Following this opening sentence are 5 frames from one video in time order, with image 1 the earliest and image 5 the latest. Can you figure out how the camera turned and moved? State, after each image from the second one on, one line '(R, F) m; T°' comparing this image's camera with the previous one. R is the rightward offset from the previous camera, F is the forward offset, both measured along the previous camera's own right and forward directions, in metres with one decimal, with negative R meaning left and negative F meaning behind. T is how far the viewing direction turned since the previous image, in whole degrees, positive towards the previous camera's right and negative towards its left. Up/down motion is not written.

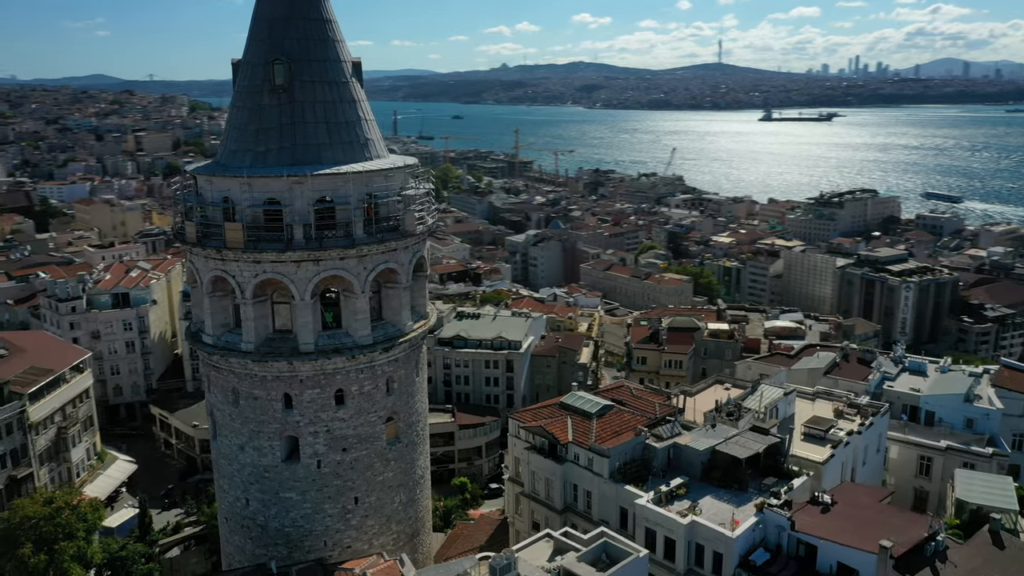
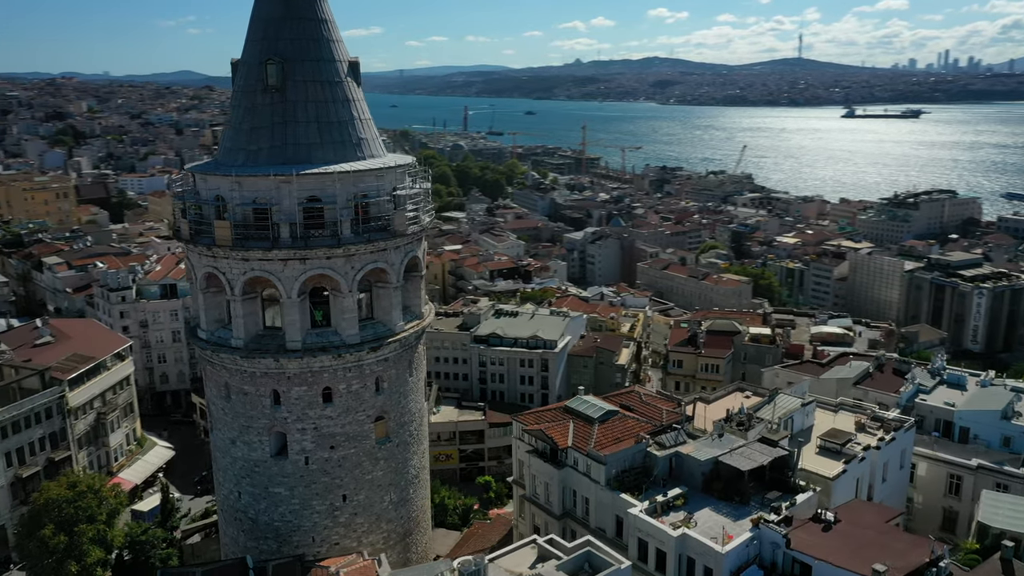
(+1.5, +0.3) m; -5°
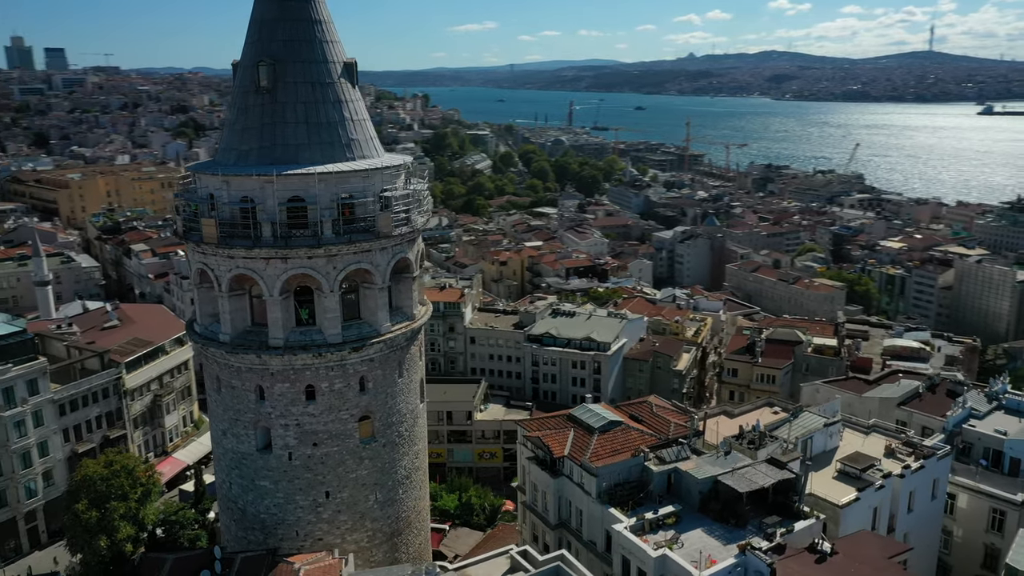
(+2.2, +0.4) m; -7°
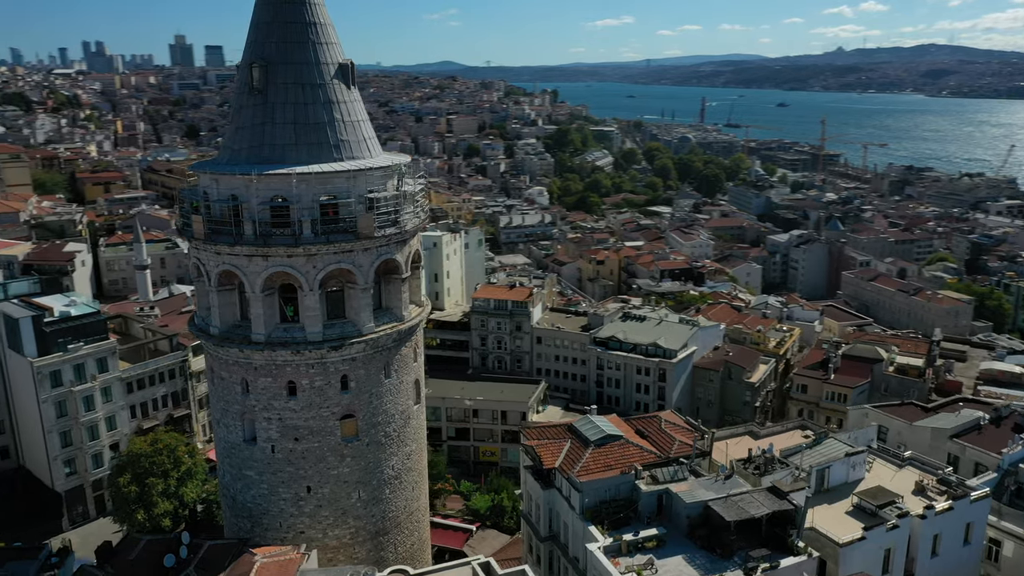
(+2.7, +0.6) m; -9°
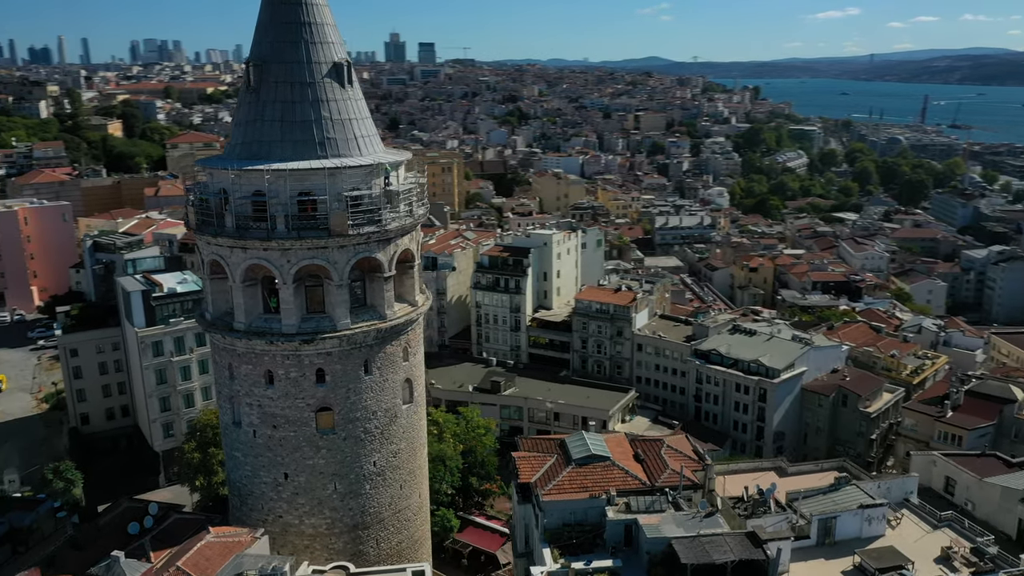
(+4.1, +1.0) m; -13°
